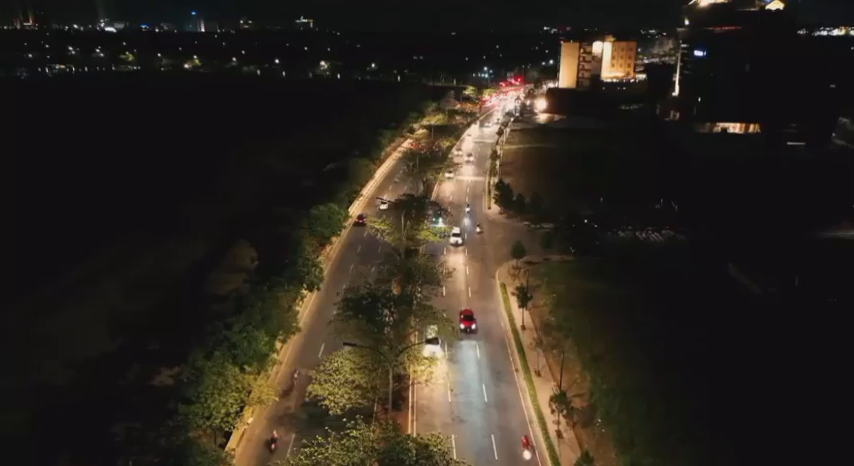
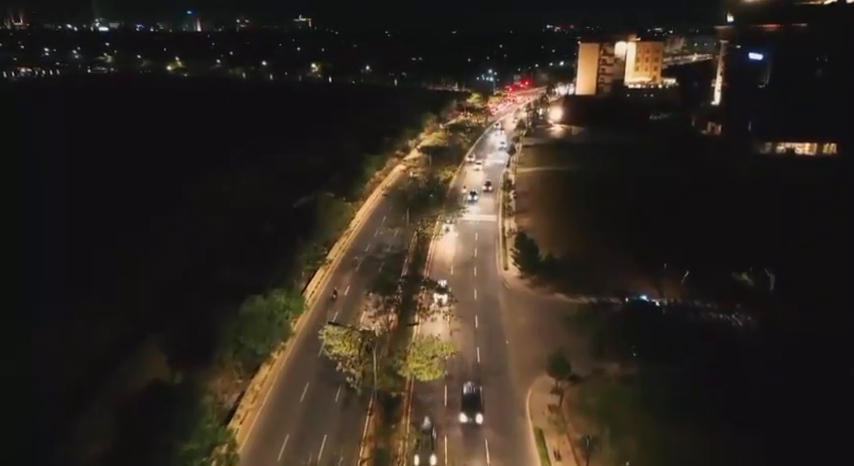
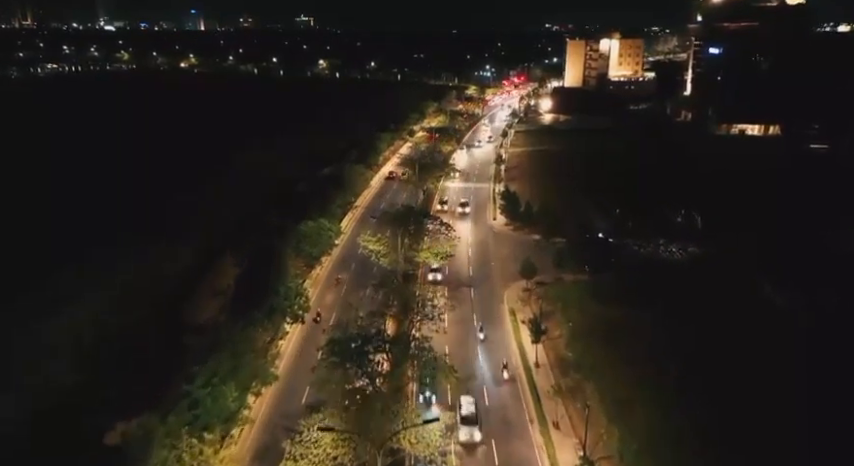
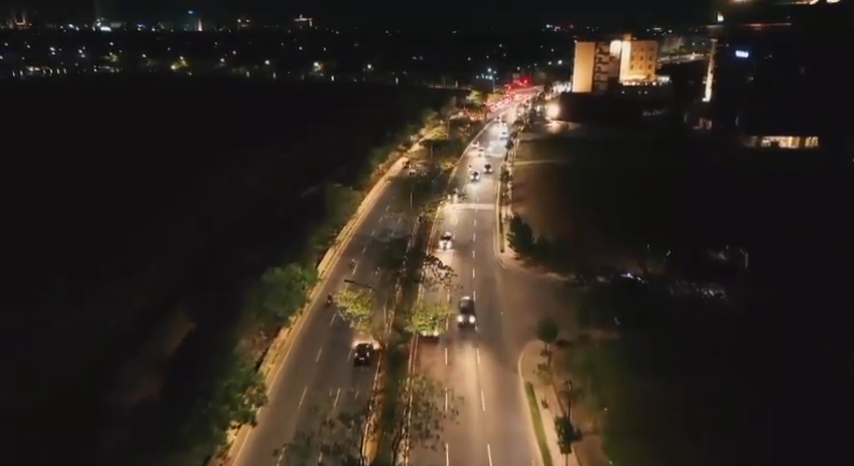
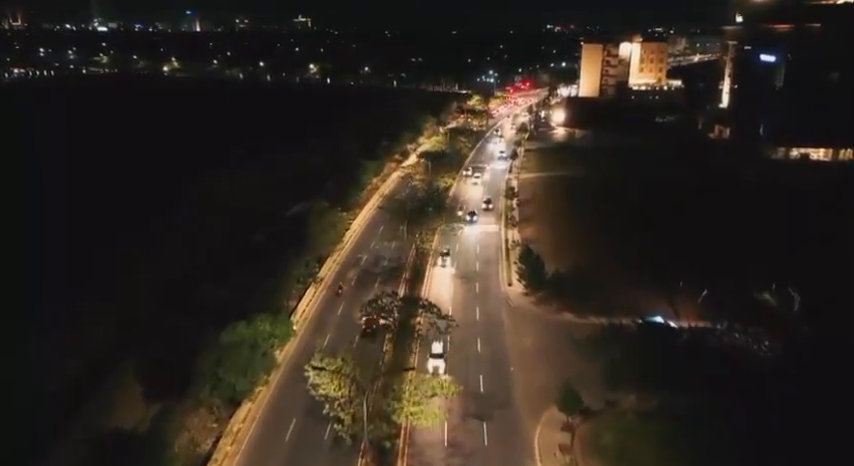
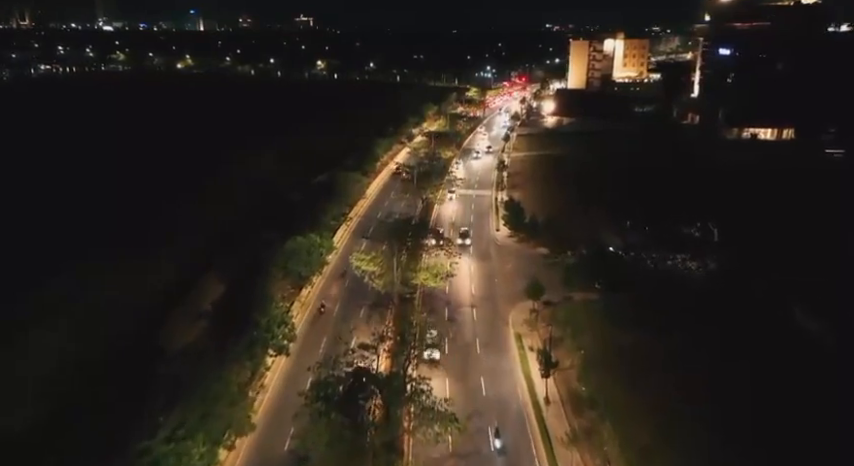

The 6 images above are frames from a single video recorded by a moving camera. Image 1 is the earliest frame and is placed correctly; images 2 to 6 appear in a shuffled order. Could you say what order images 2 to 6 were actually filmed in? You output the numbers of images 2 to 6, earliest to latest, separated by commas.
3, 6, 4, 2, 5
